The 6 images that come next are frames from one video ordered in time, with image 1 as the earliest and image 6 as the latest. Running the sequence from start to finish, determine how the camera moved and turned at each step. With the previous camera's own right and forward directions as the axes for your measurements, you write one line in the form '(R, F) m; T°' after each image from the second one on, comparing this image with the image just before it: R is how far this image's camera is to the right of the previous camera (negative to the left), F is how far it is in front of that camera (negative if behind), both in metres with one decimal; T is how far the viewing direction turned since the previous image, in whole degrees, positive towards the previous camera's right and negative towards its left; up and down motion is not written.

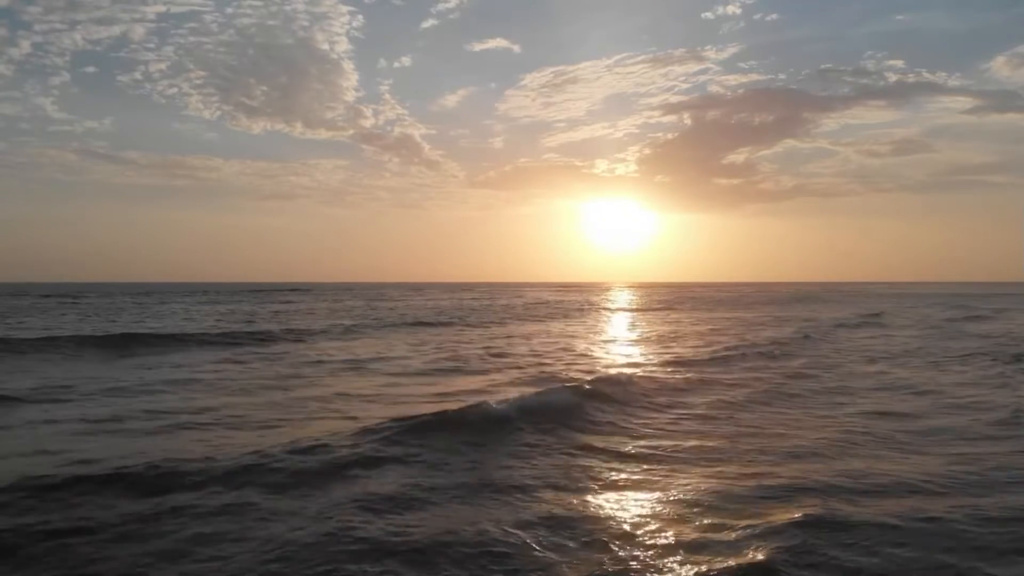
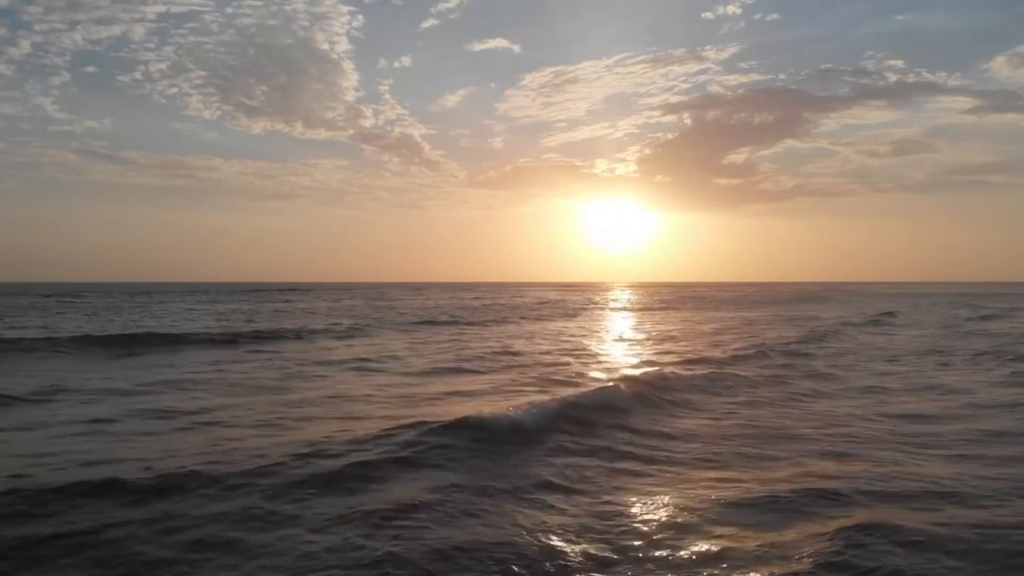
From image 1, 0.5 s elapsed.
(-0.9, -1.3) m; 0°
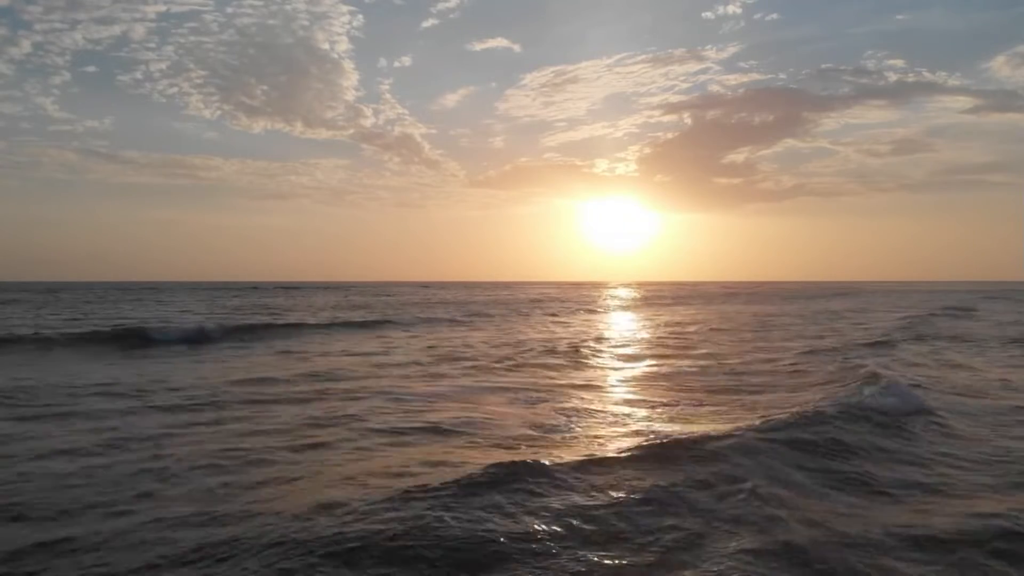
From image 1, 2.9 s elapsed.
(-0.8, +1.3) m; 0°
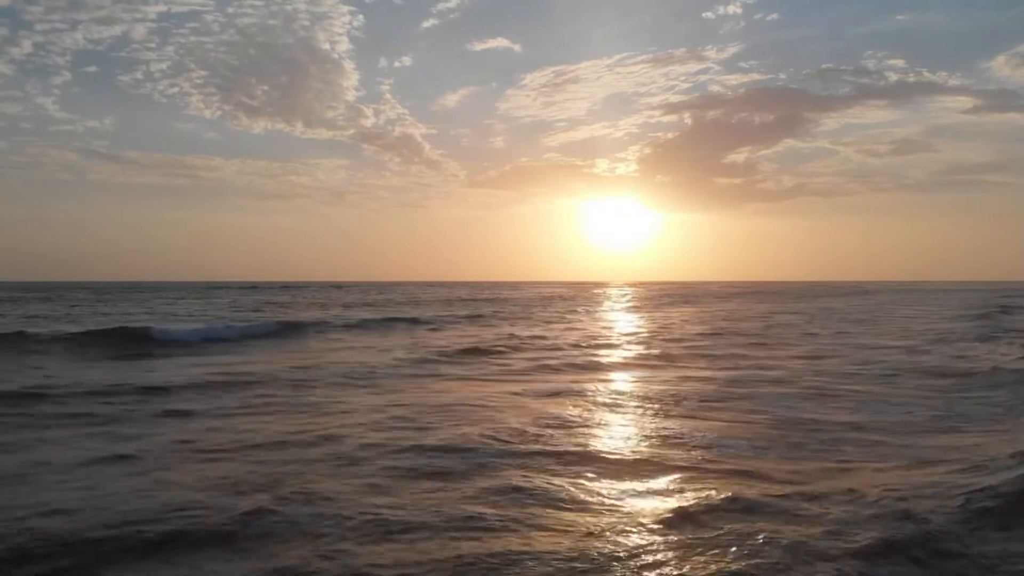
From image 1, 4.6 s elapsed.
(-0.5, -0.7) m; 0°
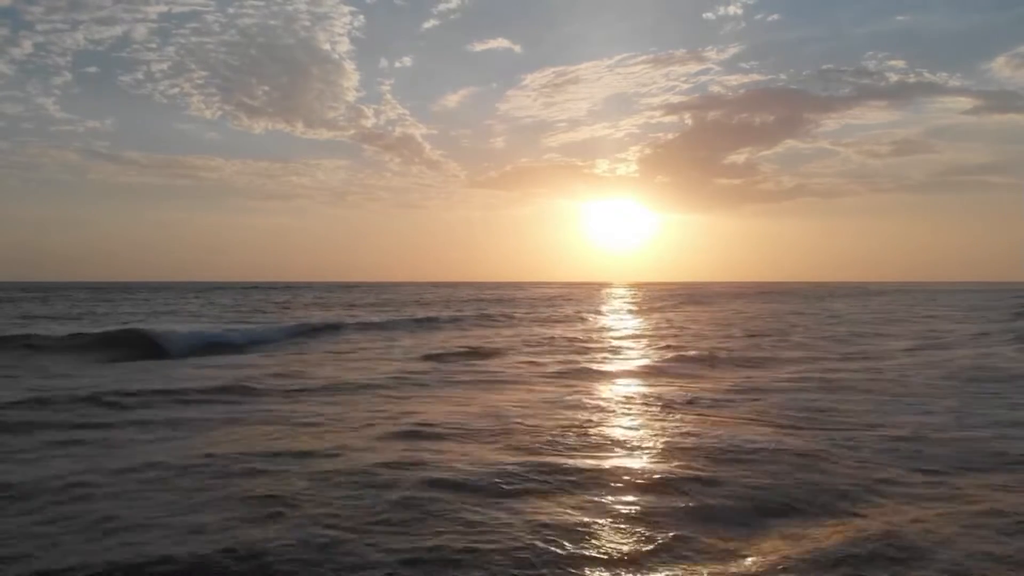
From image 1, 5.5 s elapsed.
(-0.8, +0.2) m; 0°
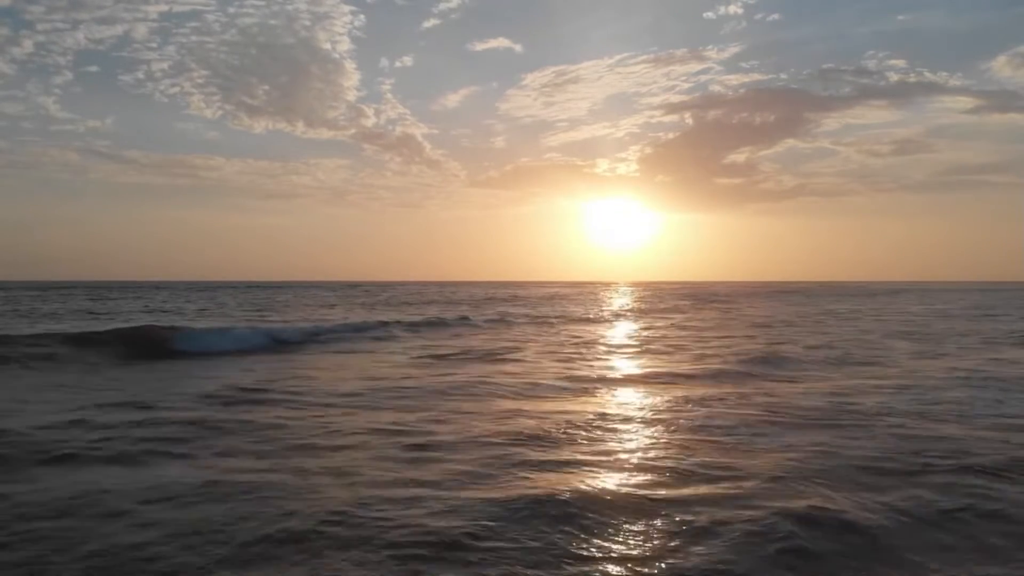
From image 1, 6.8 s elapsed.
(-1.2, -0.5) m; 0°
